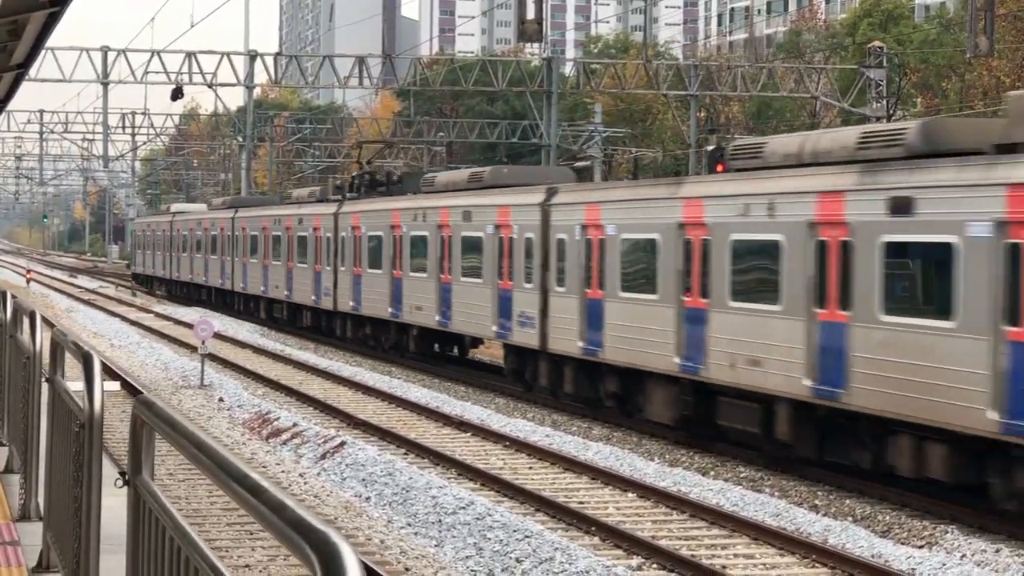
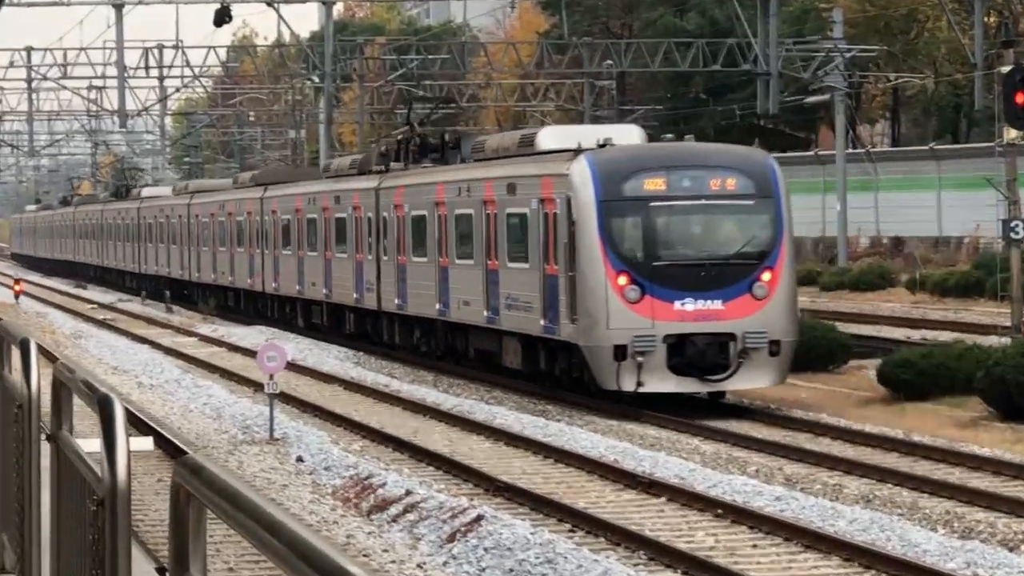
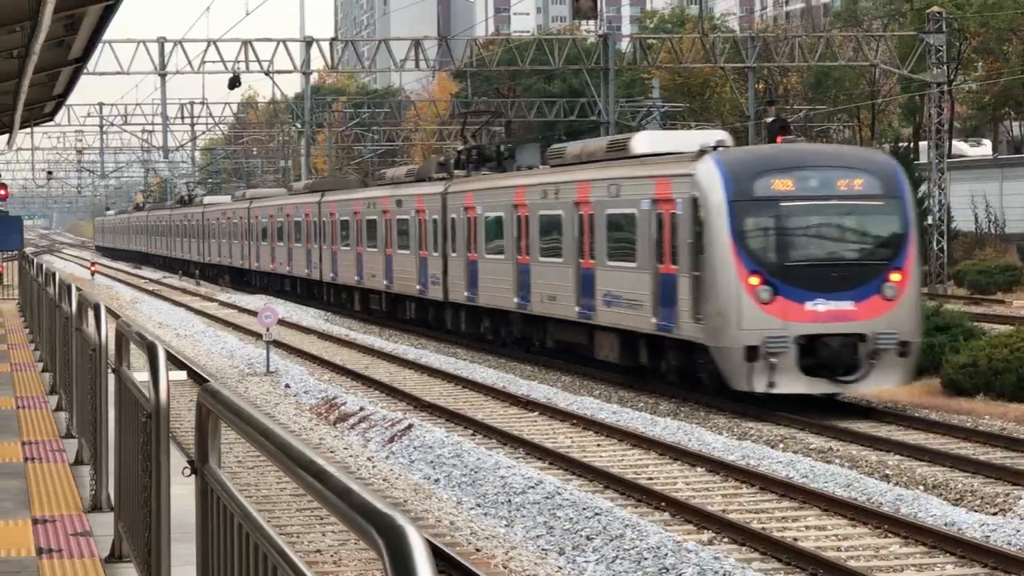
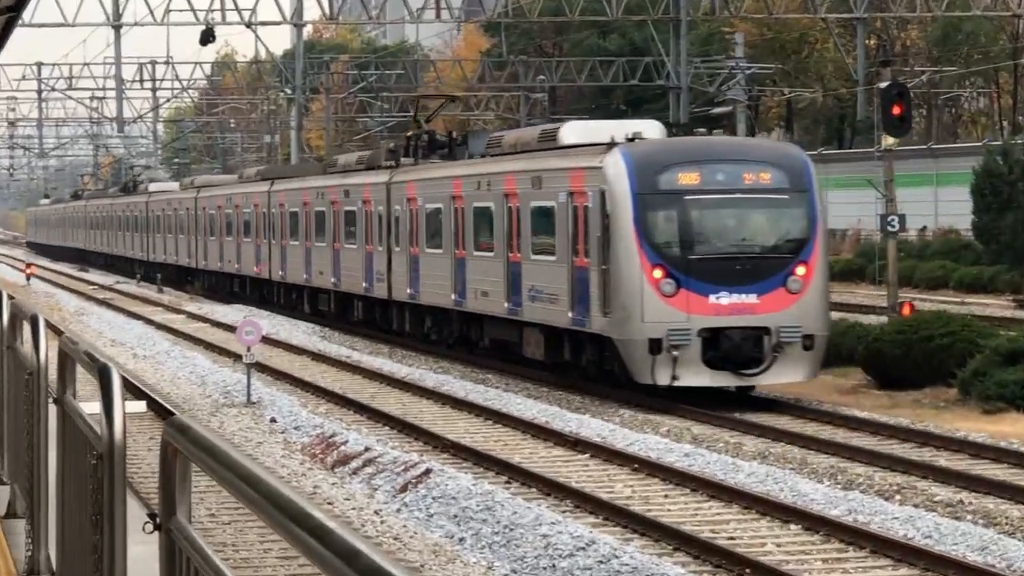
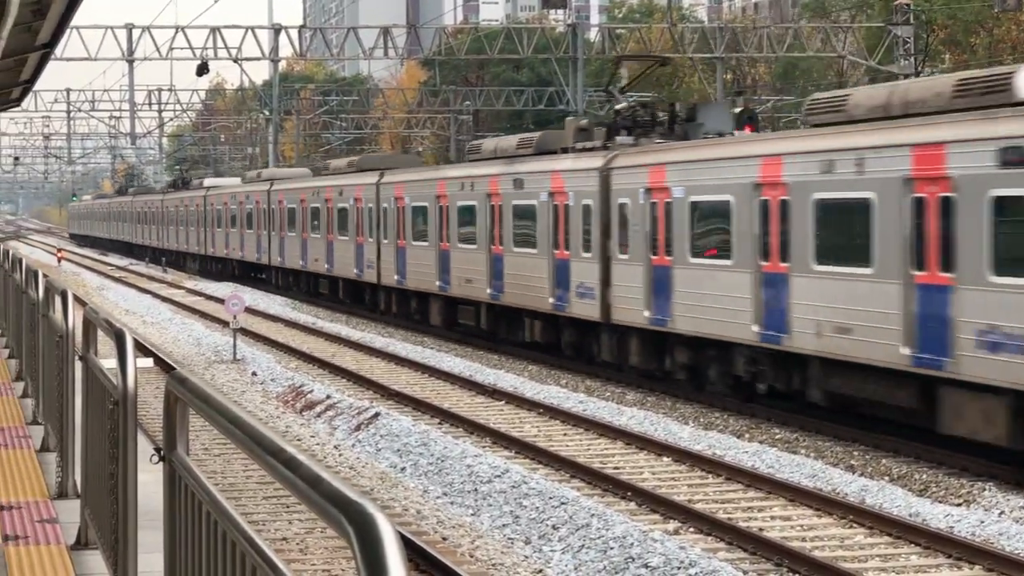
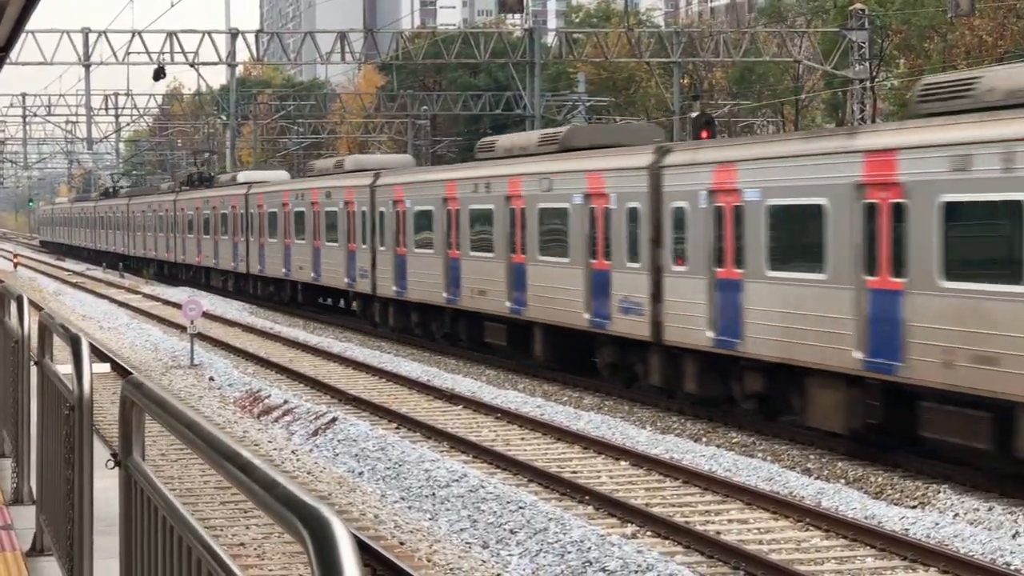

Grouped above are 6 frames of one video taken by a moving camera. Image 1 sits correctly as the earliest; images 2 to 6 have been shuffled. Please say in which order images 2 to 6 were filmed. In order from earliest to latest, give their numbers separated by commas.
6, 5, 3, 4, 2
